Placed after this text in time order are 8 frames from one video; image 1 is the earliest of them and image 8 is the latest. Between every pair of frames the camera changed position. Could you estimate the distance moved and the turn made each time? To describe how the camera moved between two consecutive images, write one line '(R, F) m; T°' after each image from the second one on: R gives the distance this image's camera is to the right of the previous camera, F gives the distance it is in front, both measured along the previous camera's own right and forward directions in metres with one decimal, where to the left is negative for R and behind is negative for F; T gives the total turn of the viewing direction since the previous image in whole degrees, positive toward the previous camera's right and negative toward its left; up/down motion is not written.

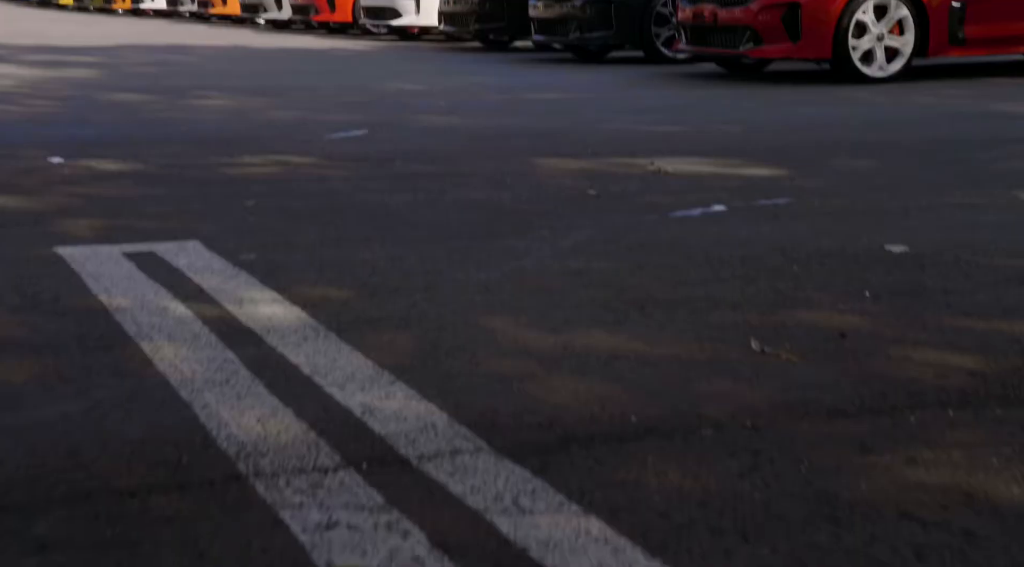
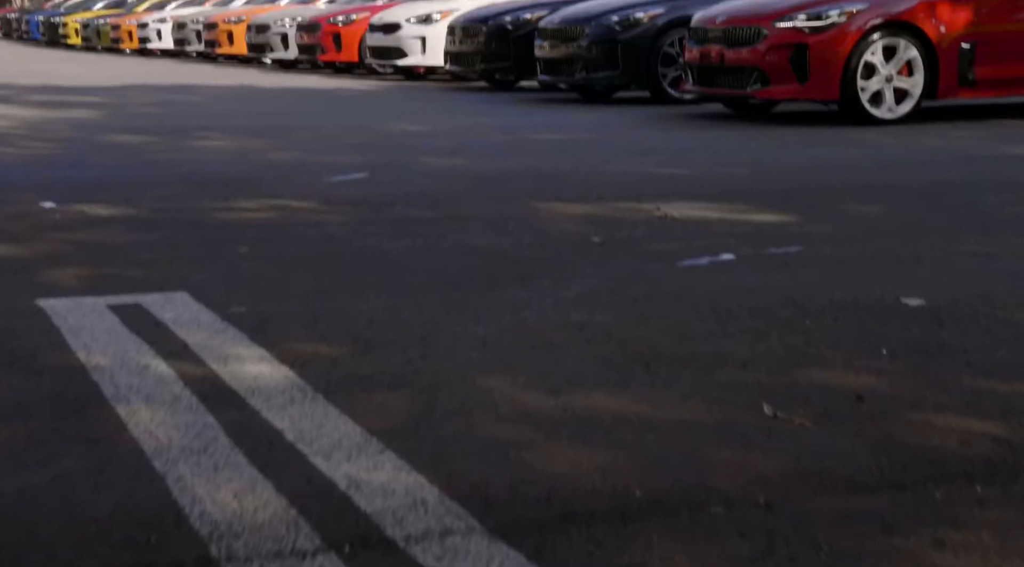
(0.0, +0.1) m; 0°
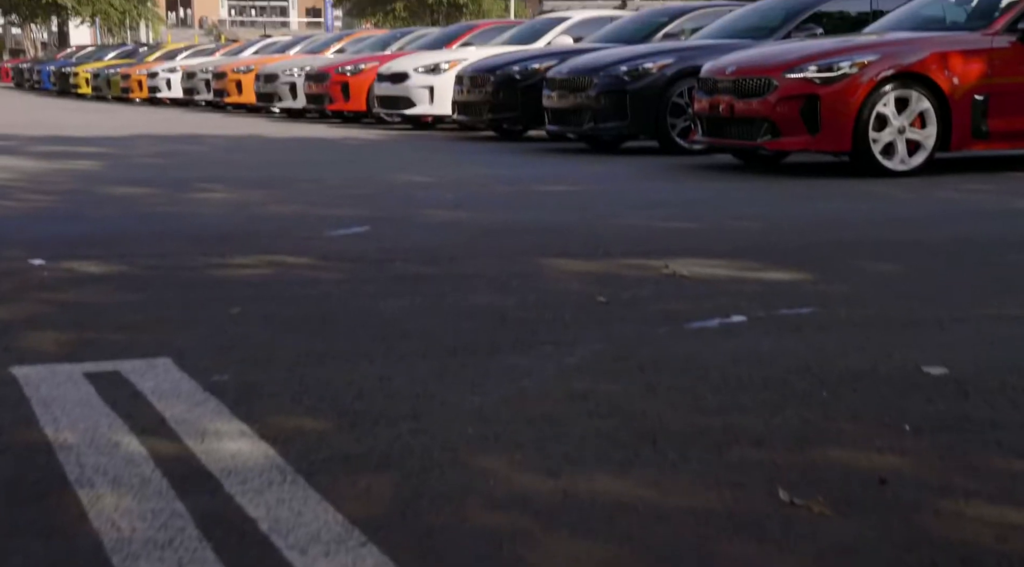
(0.0, +0.2) m; 0°
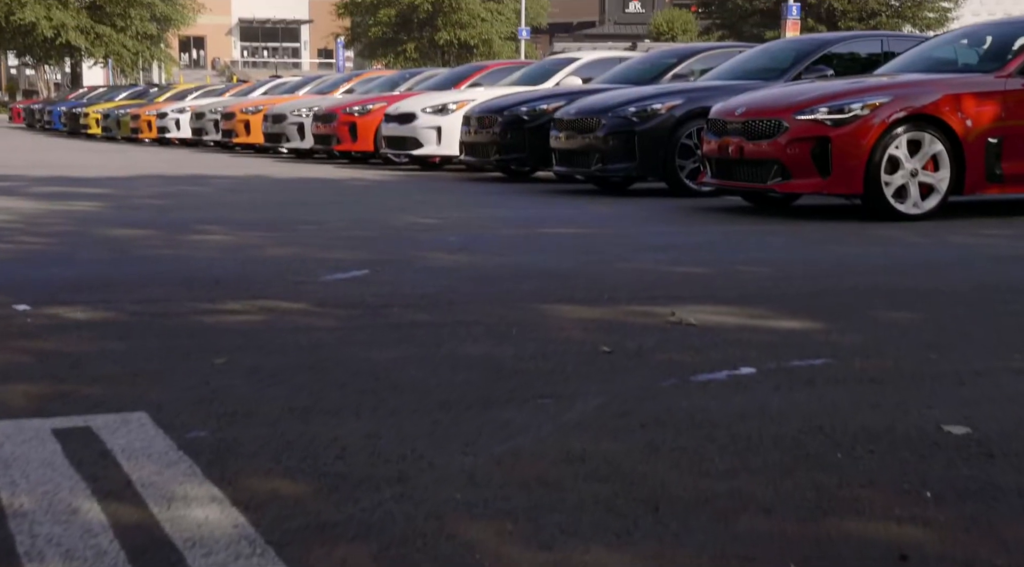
(0.0, +0.2) m; 0°
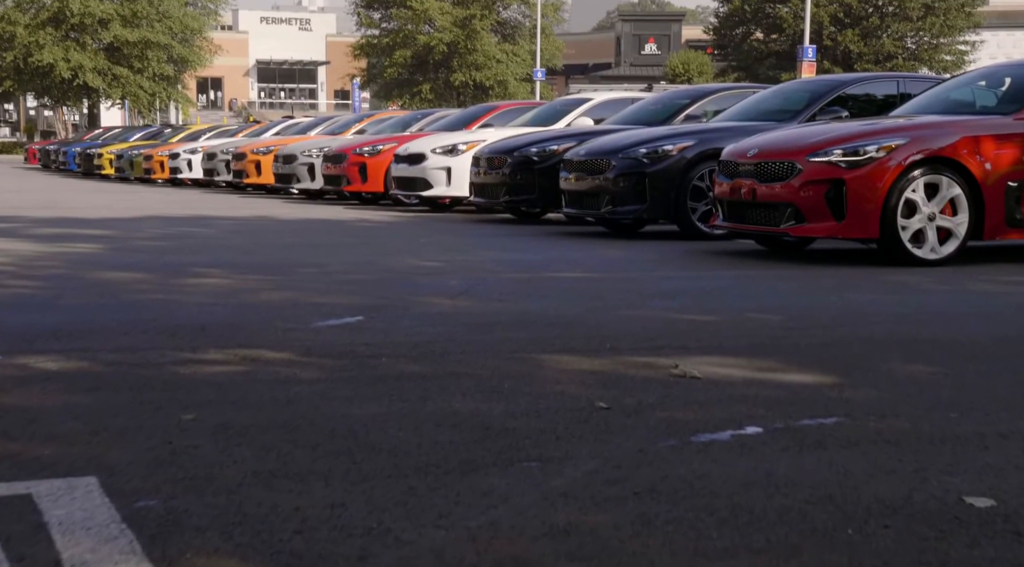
(+0.1, +0.3) m; -1°
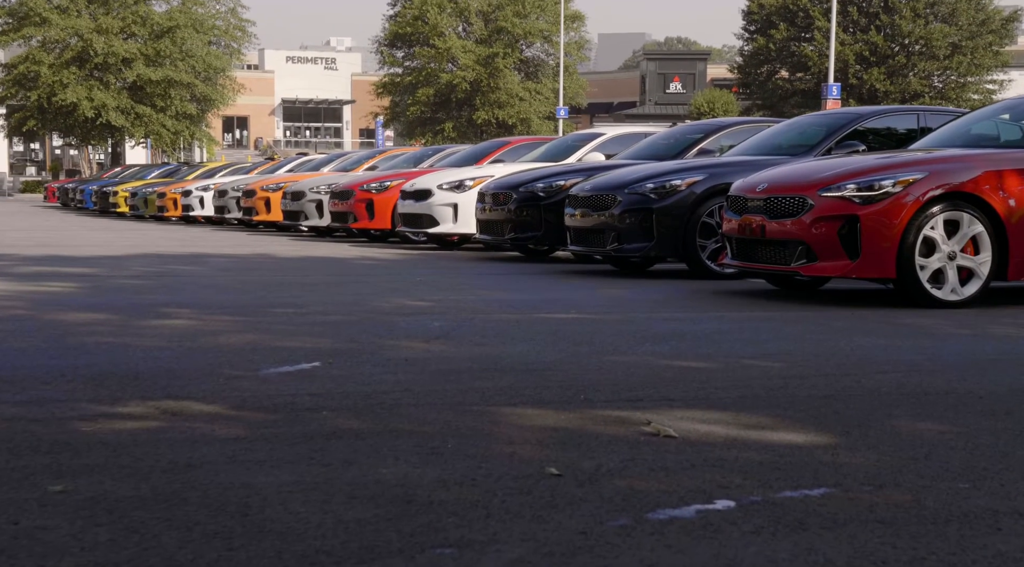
(+0.3, +0.6) m; -1°
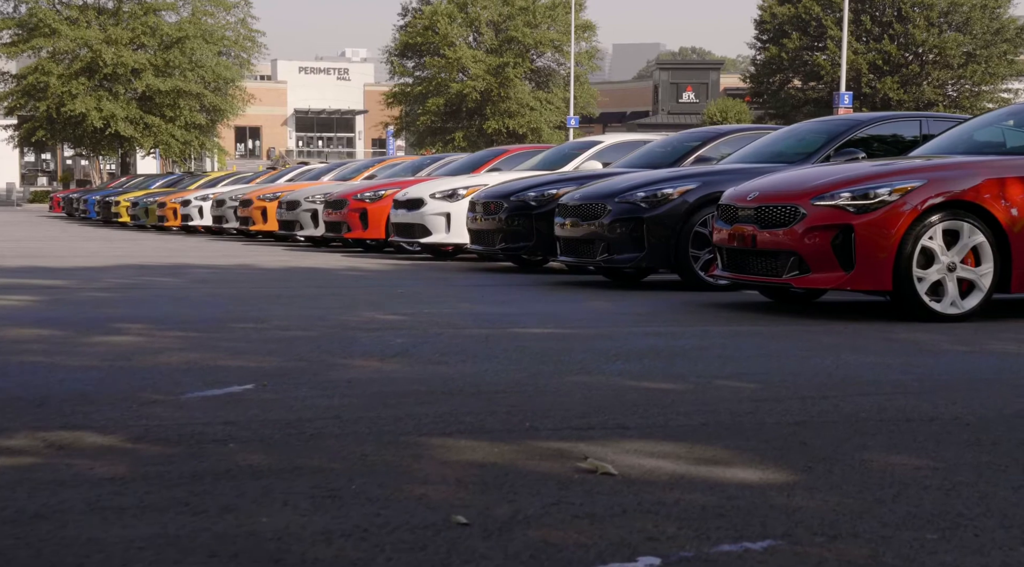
(+0.3, +0.5) m; -1°
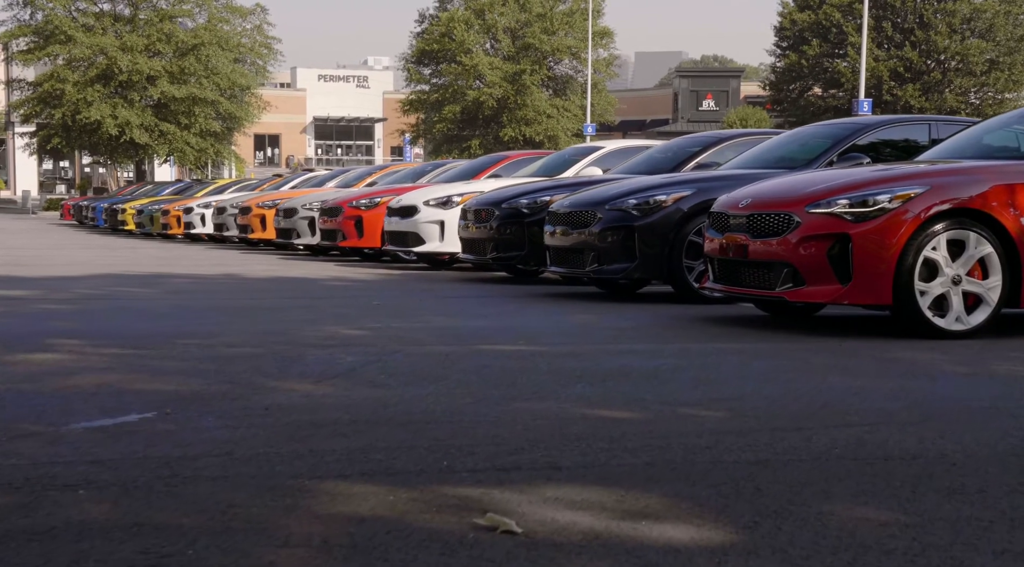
(+0.3, +0.6) m; -1°
